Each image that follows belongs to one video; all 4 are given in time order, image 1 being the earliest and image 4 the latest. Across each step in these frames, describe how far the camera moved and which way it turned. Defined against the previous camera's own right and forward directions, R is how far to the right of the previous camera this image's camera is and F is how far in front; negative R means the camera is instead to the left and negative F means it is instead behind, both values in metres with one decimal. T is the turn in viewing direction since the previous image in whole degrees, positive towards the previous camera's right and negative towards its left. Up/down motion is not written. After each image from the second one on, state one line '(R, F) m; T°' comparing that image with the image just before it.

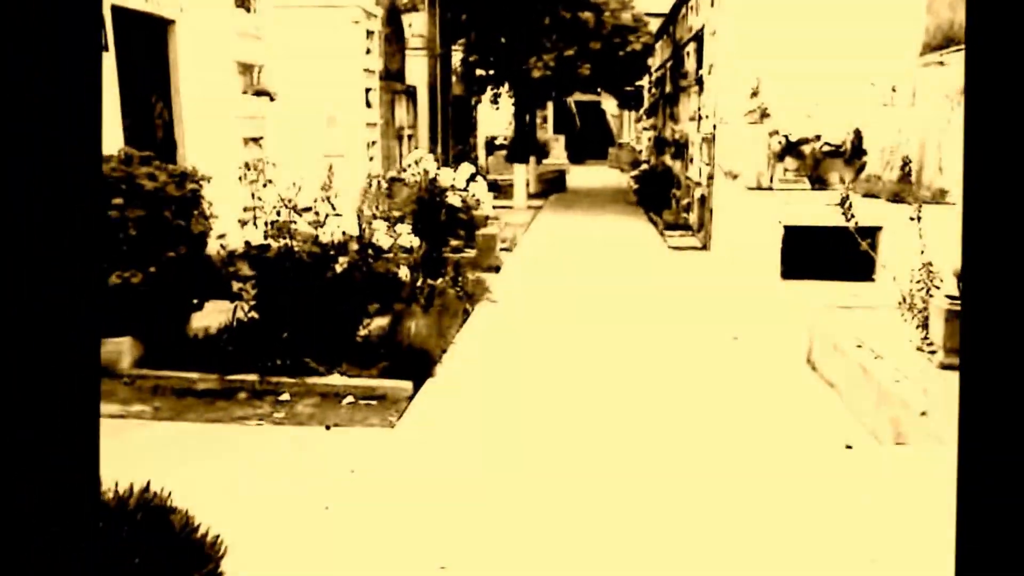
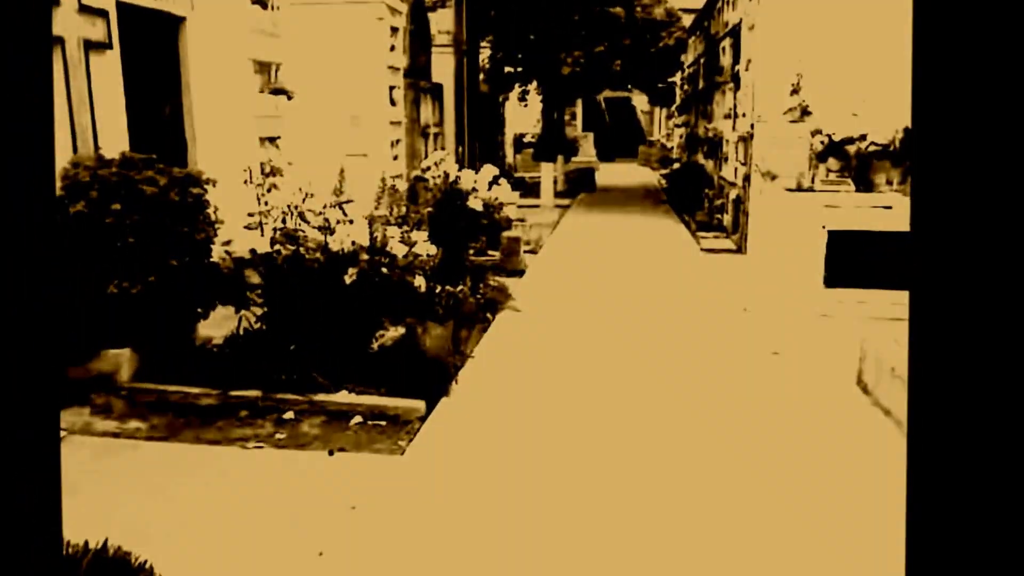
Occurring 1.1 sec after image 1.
(+0.1, +0.4) m; -2°
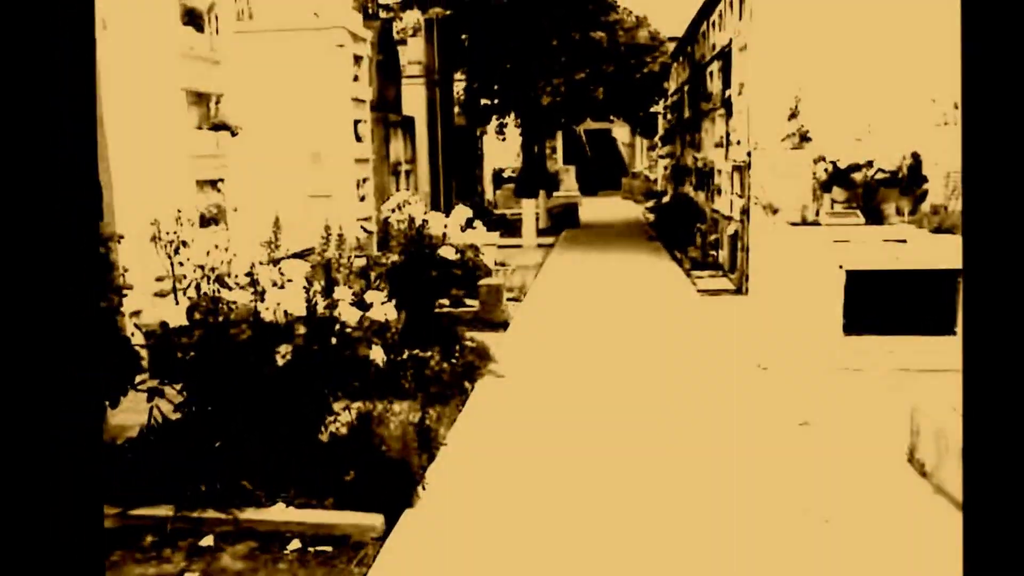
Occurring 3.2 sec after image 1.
(0.0, +1.2) m; +1°
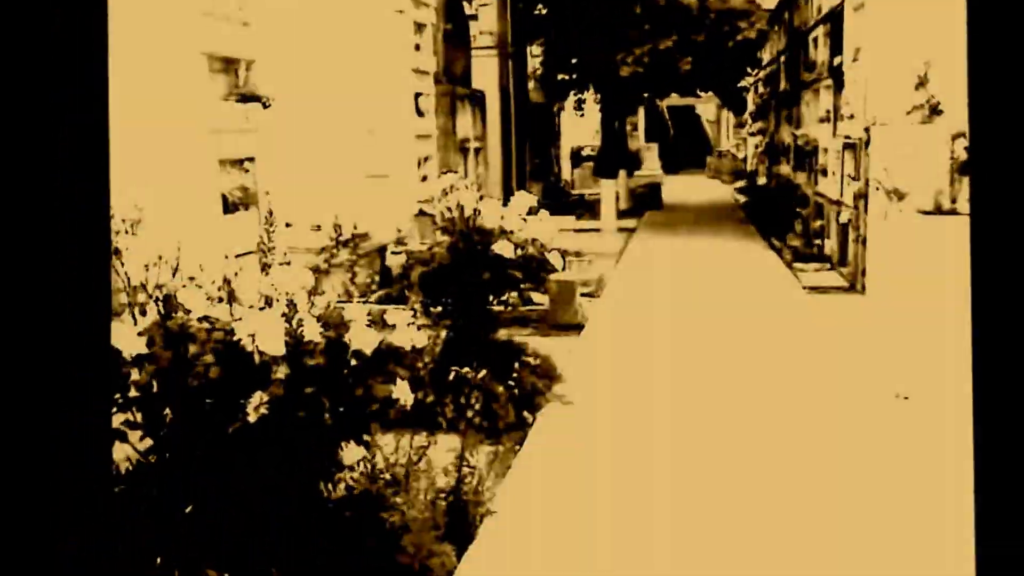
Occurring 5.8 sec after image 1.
(0.0, +1.4) m; -5°
